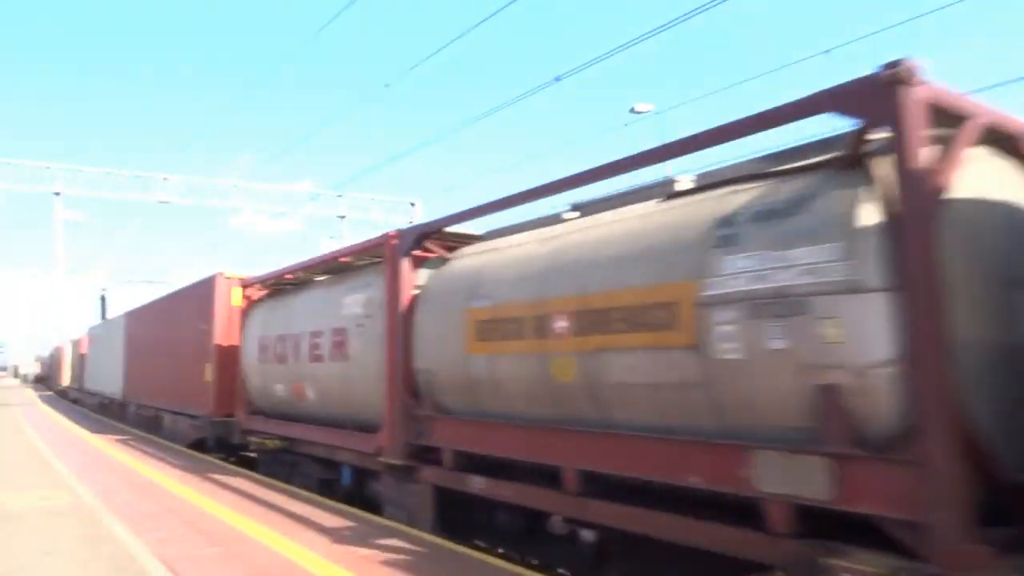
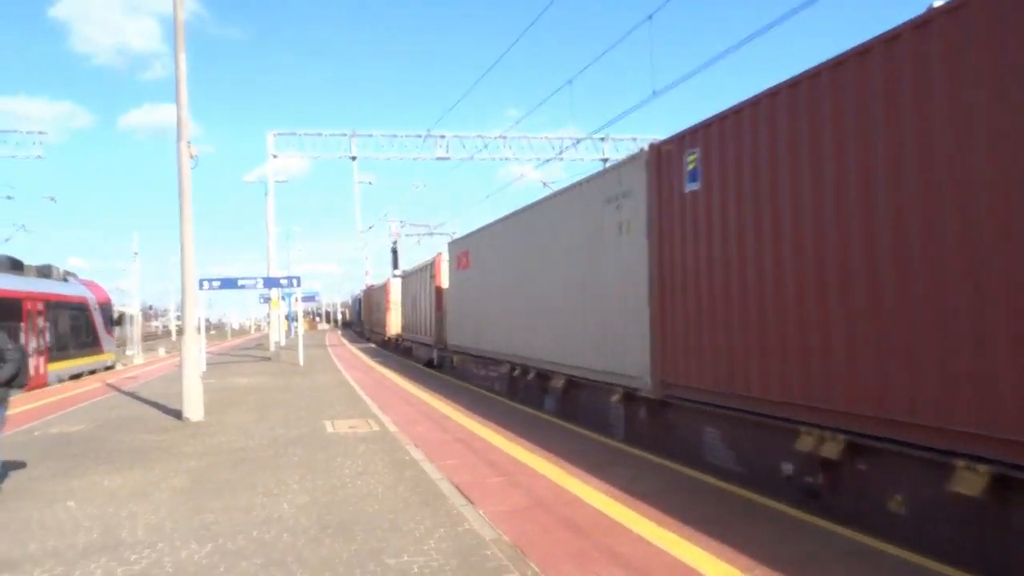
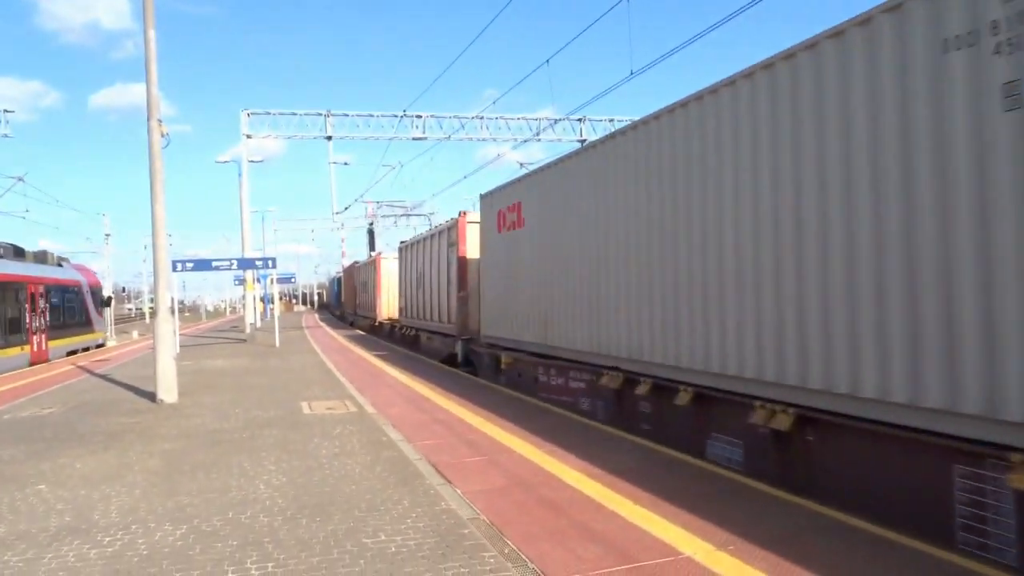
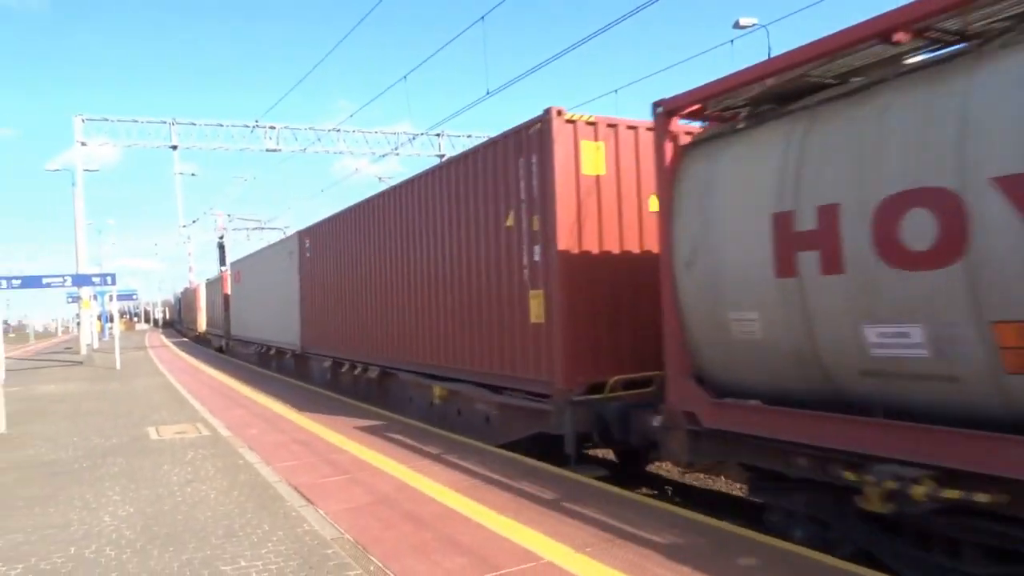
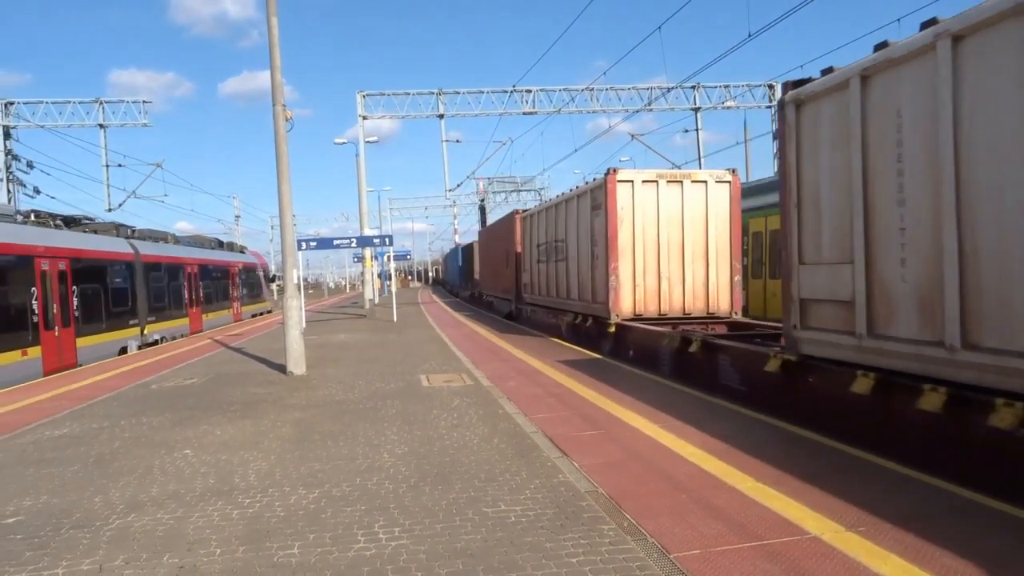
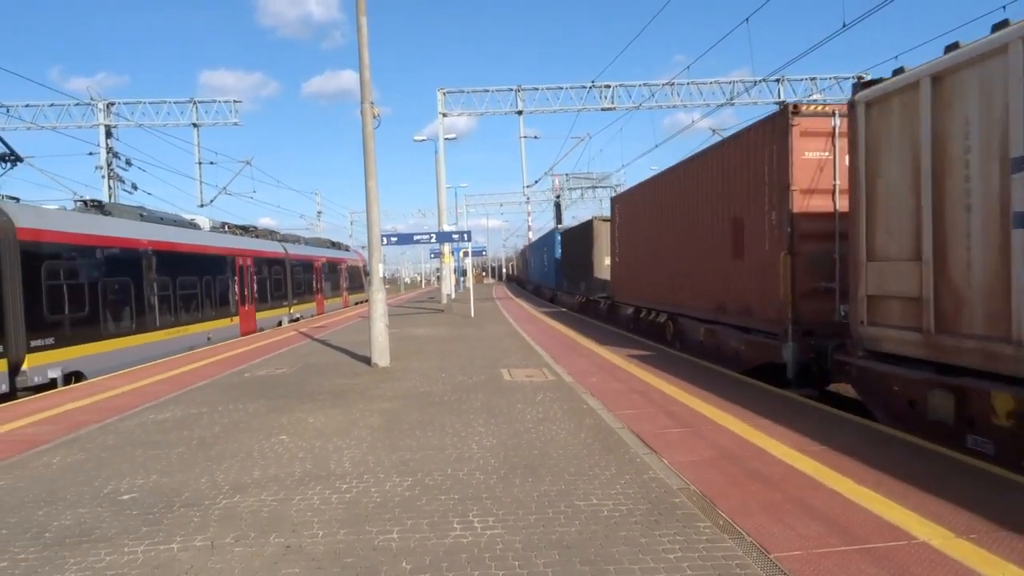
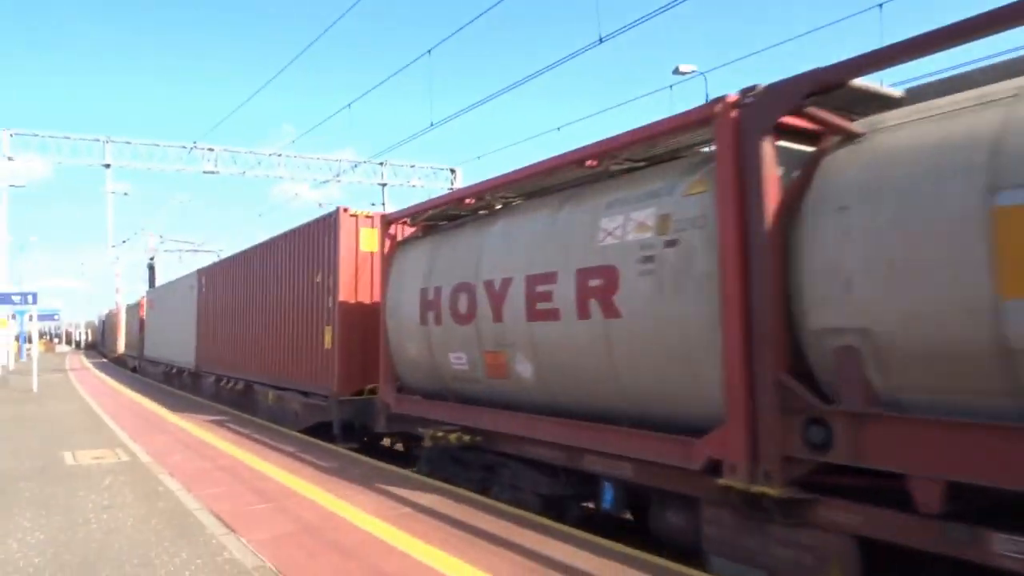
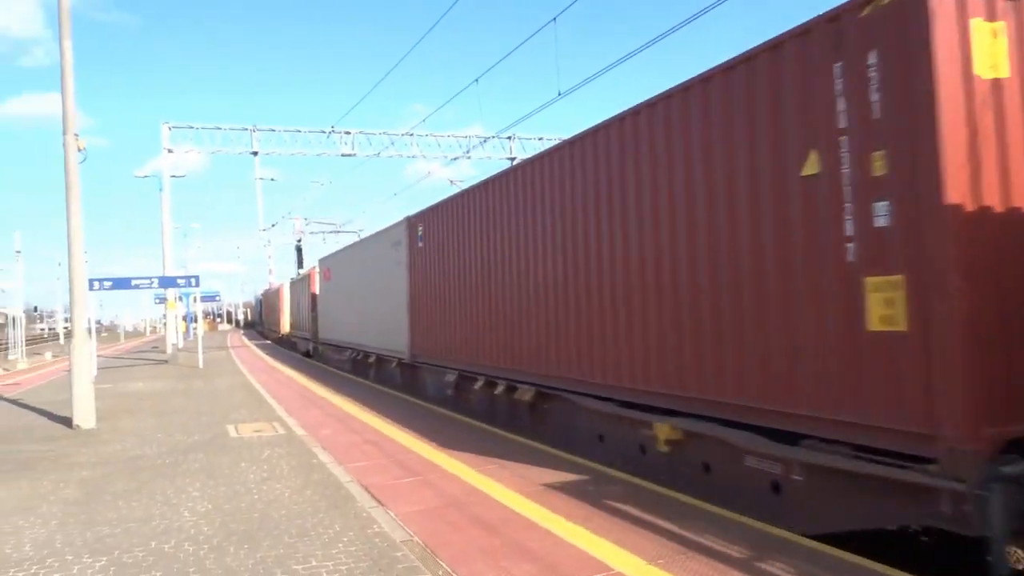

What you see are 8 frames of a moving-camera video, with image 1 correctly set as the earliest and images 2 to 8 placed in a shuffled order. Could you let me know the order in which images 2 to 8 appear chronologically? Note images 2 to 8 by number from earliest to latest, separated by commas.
7, 4, 8, 2, 3, 5, 6
